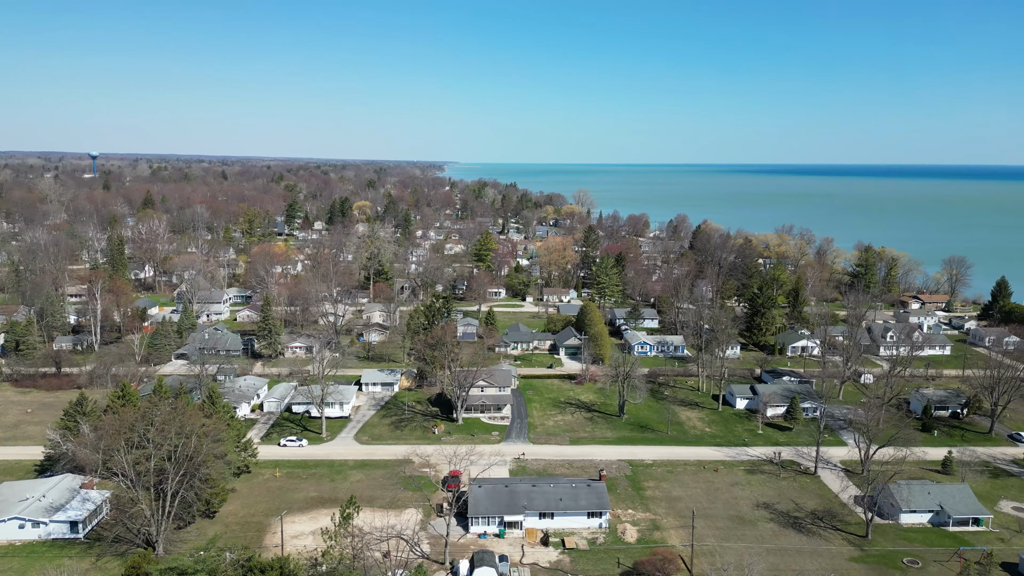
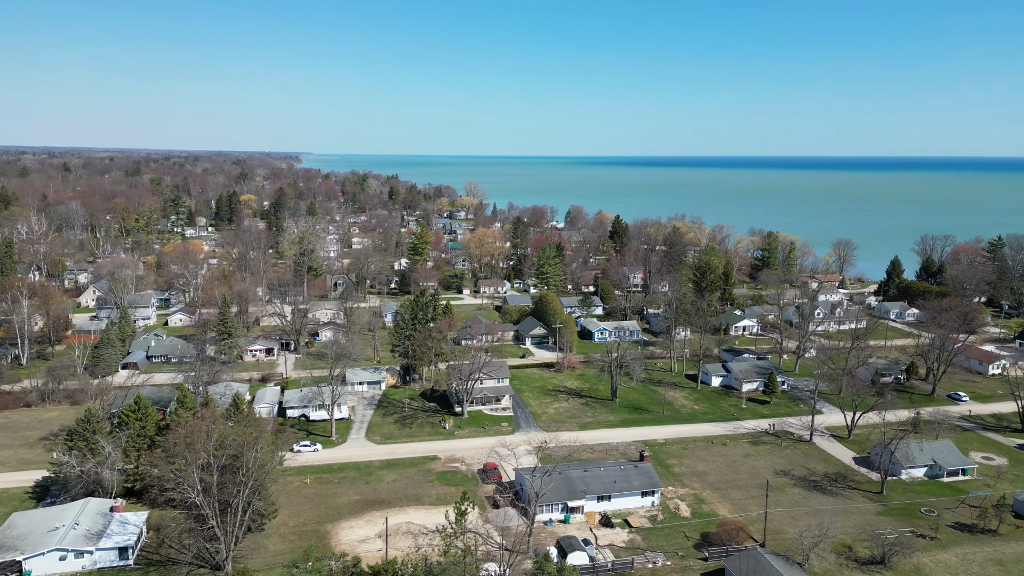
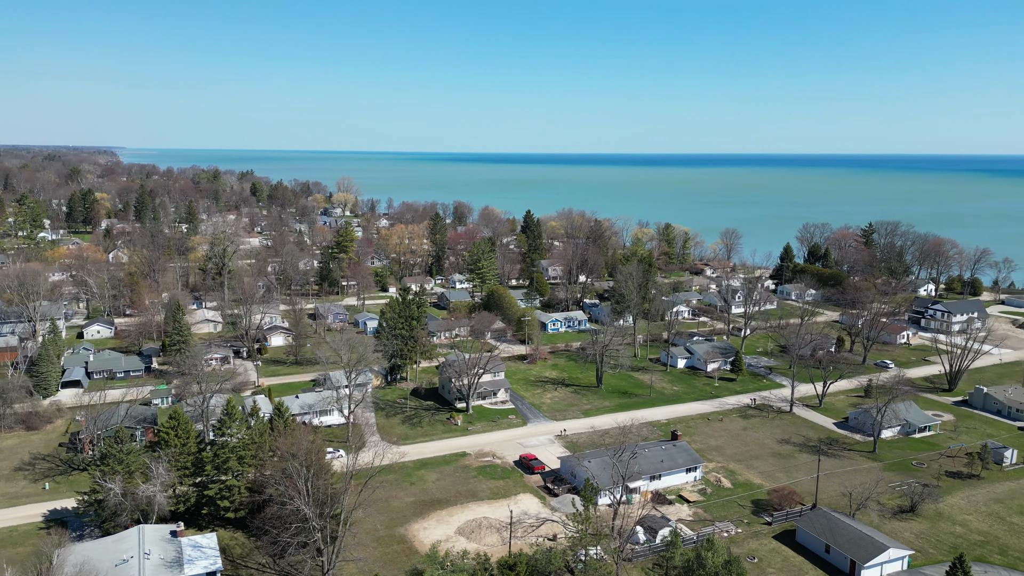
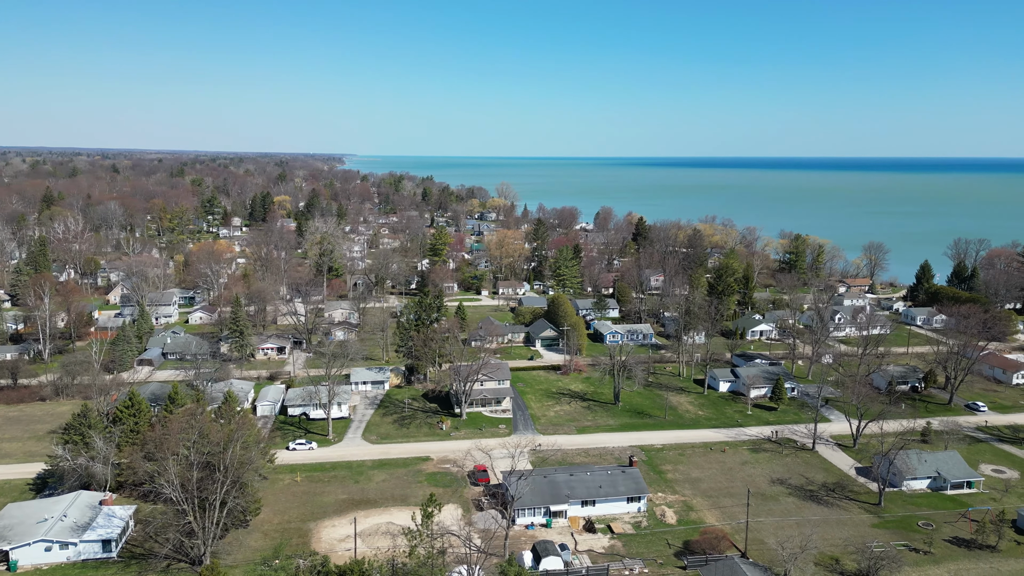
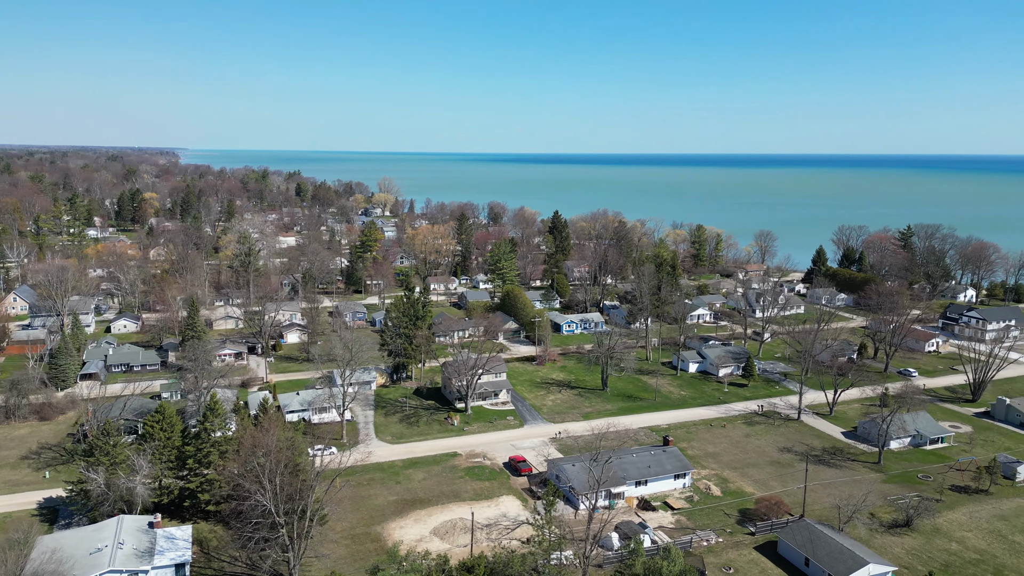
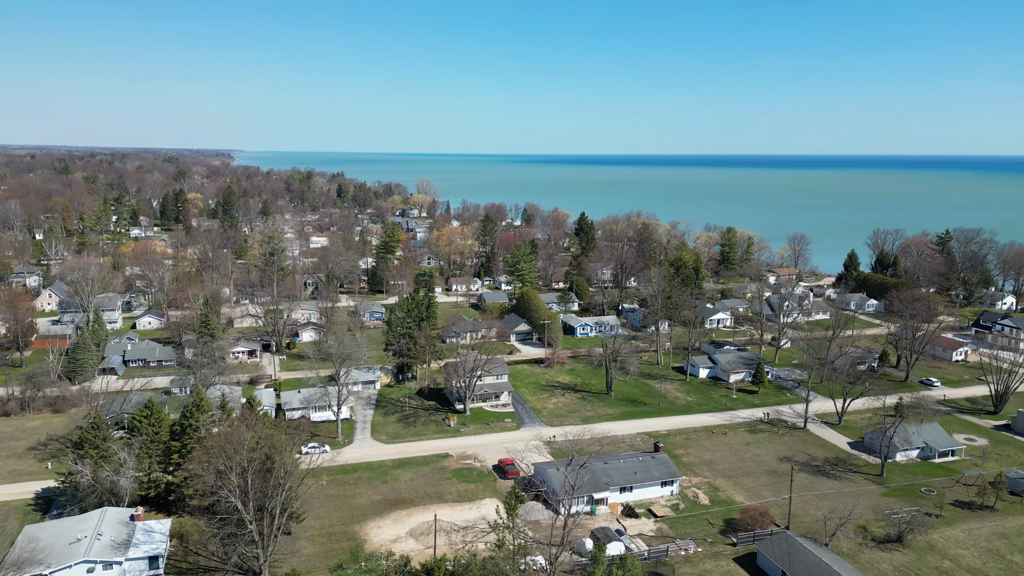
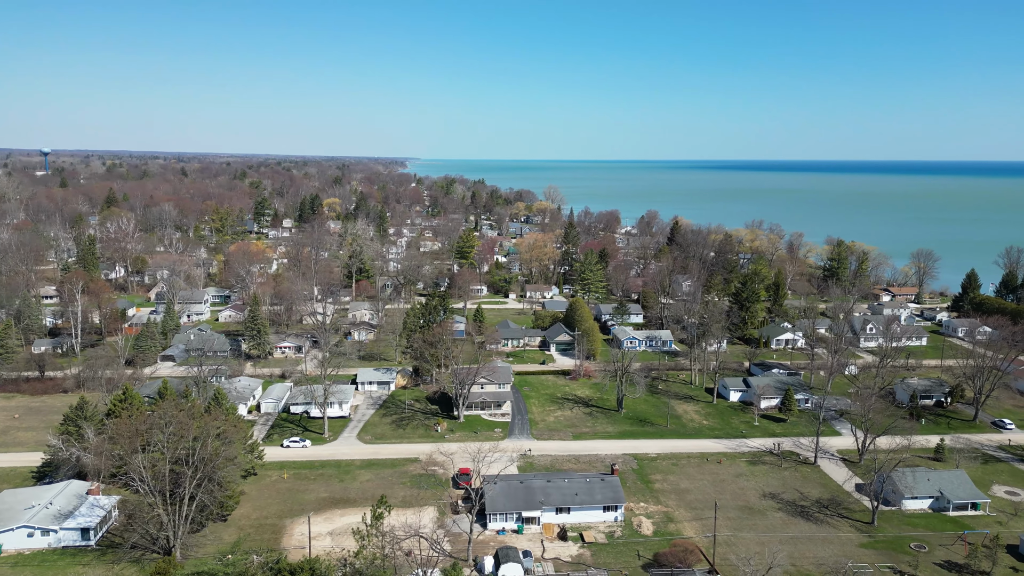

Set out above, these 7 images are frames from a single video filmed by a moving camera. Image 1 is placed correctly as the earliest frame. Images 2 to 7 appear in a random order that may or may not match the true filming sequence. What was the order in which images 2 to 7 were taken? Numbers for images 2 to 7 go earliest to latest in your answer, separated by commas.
7, 4, 2, 6, 5, 3
